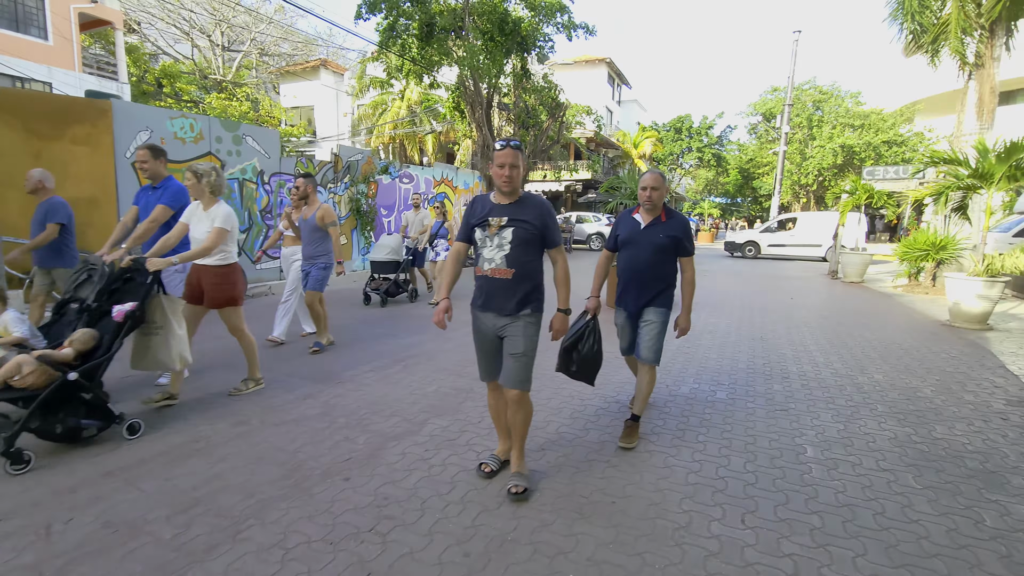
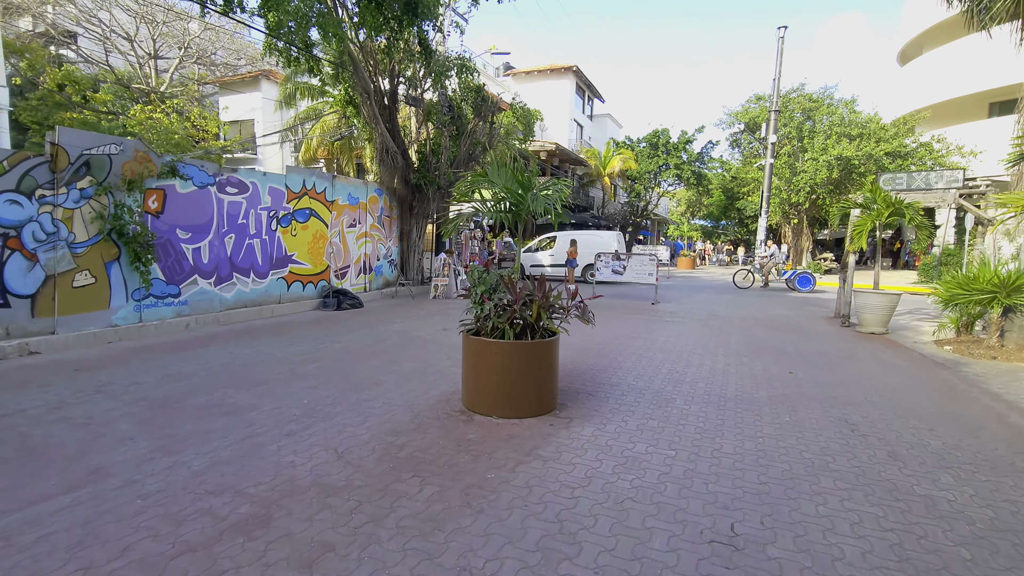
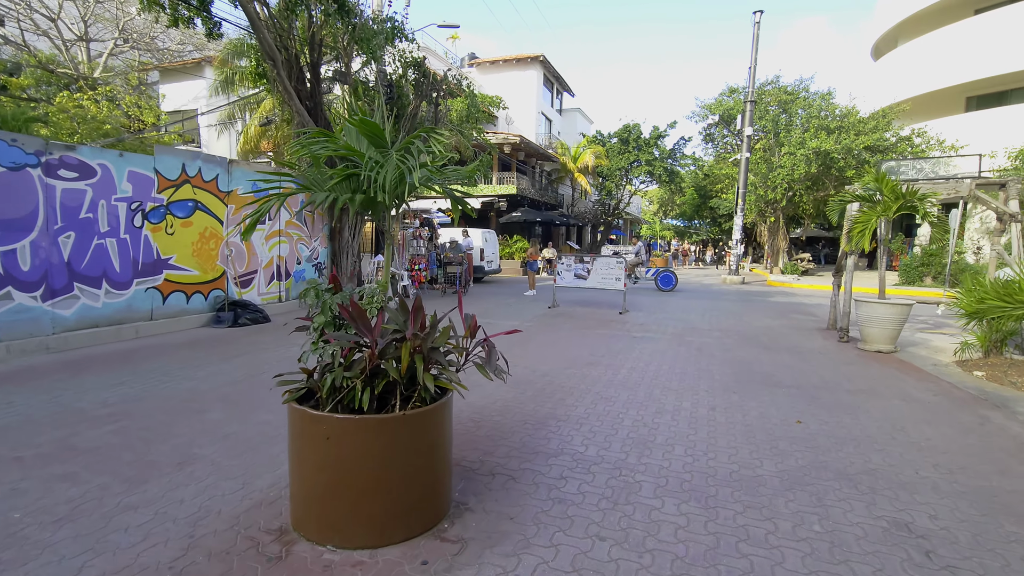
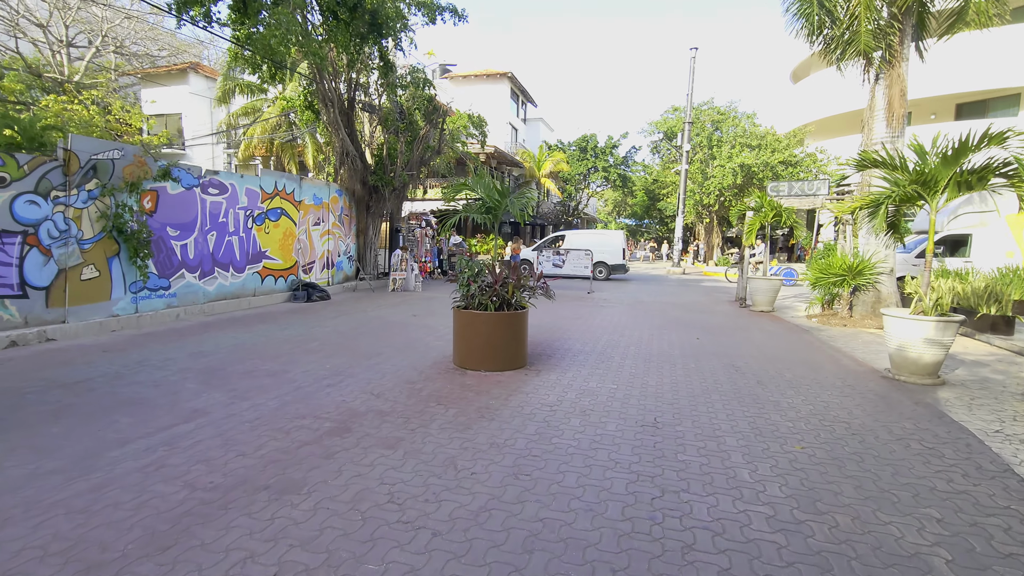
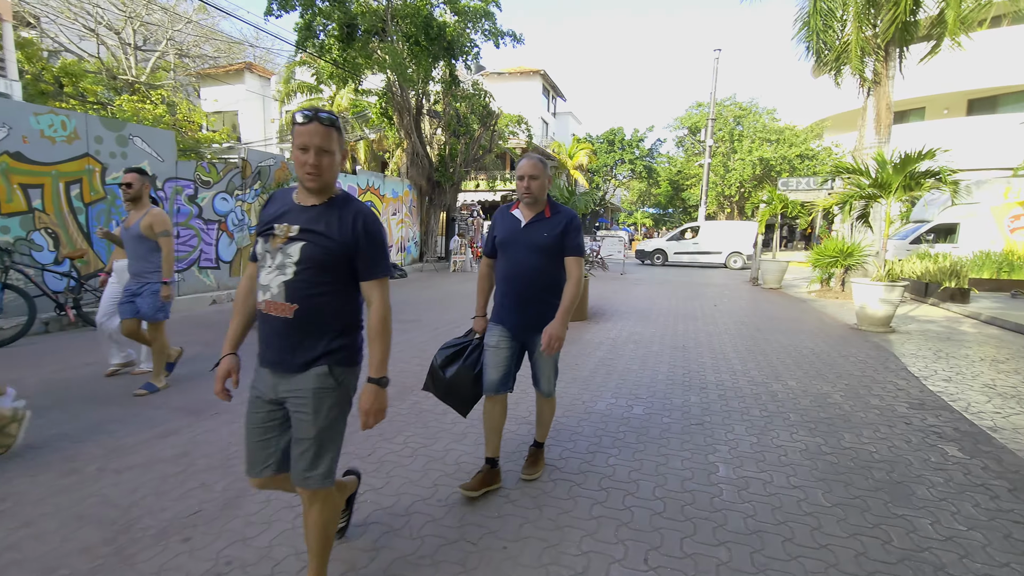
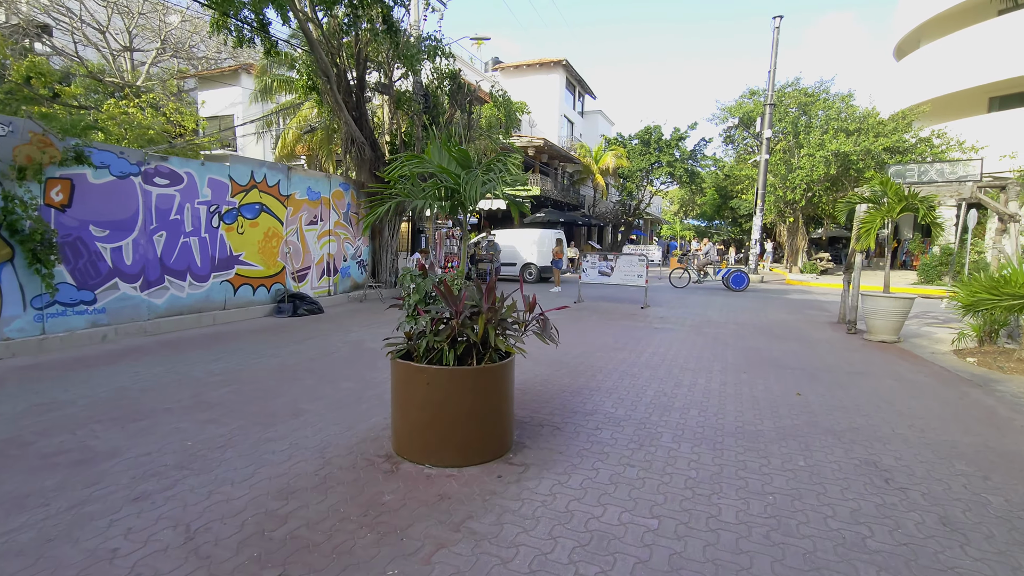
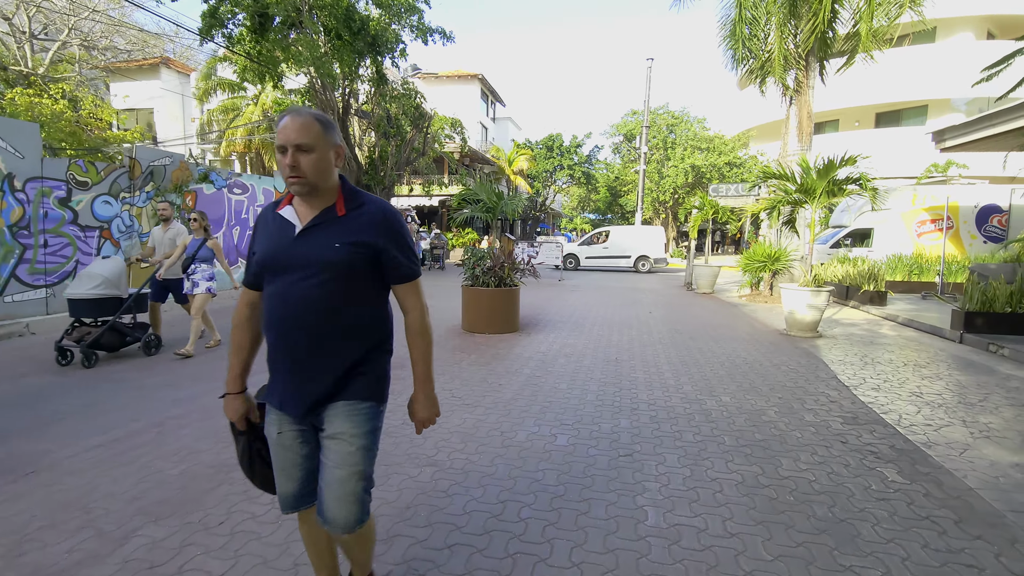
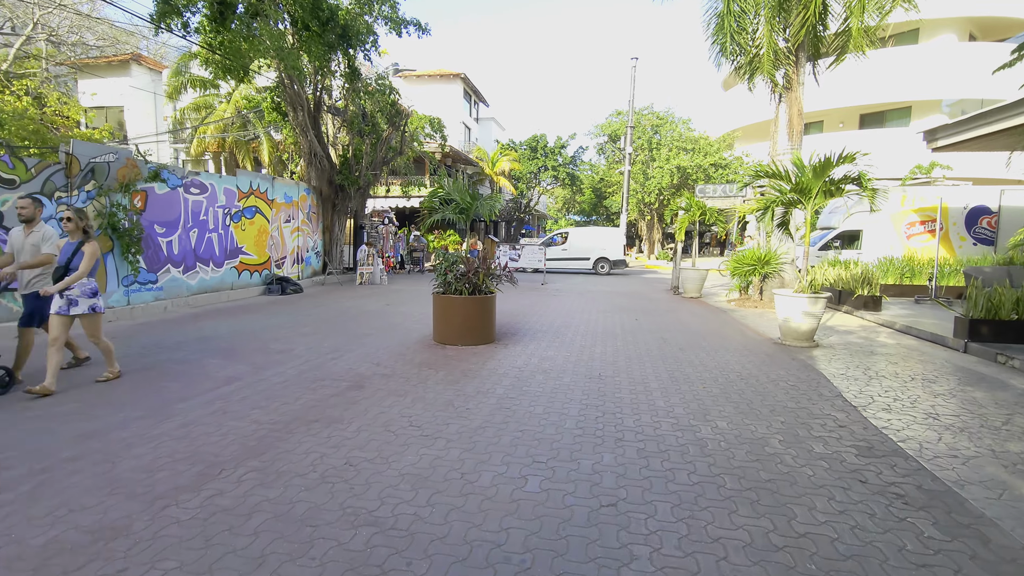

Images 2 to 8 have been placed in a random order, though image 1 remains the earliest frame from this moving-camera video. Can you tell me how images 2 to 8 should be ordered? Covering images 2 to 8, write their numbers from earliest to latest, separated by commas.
5, 7, 8, 4, 2, 6, 3
